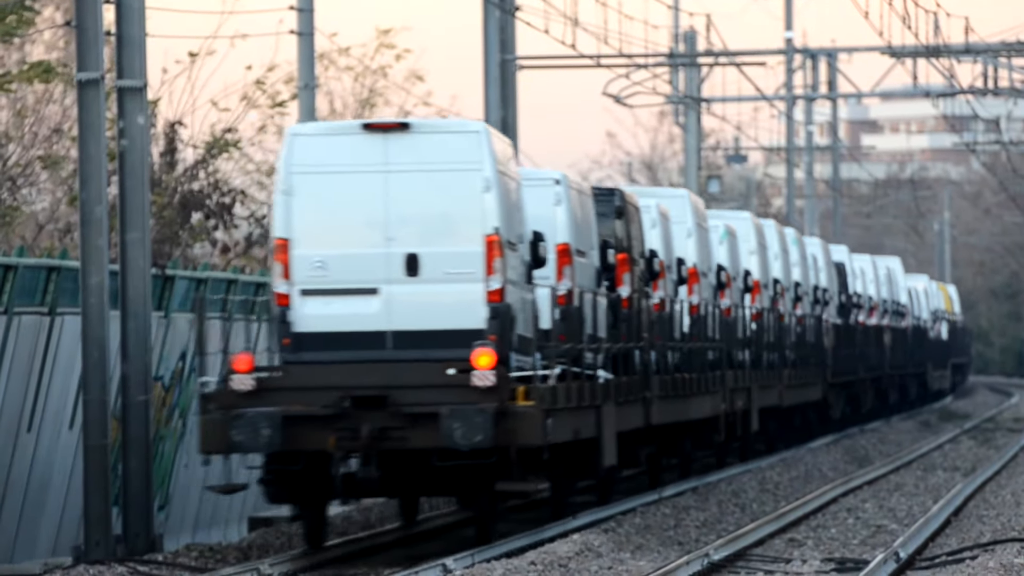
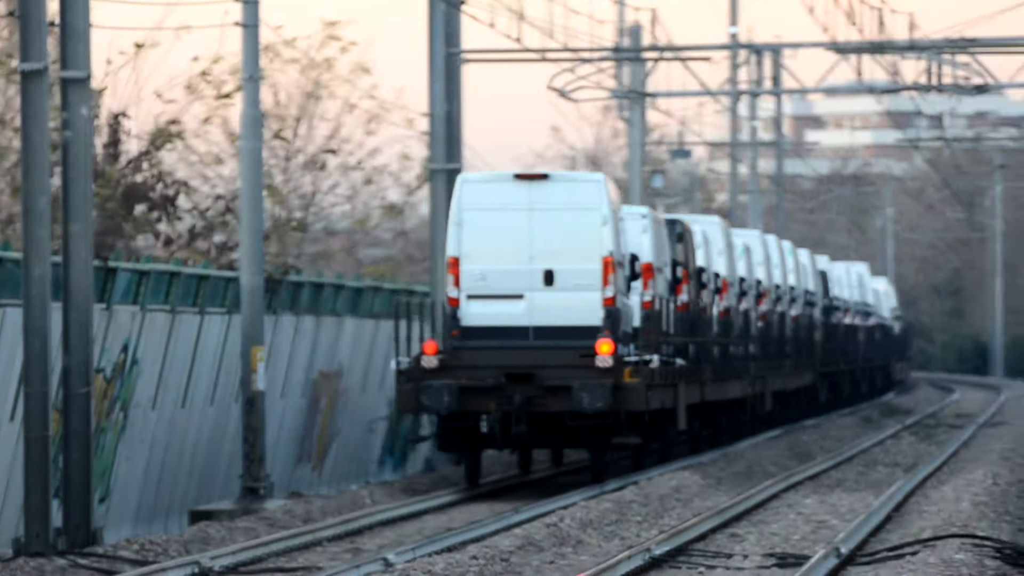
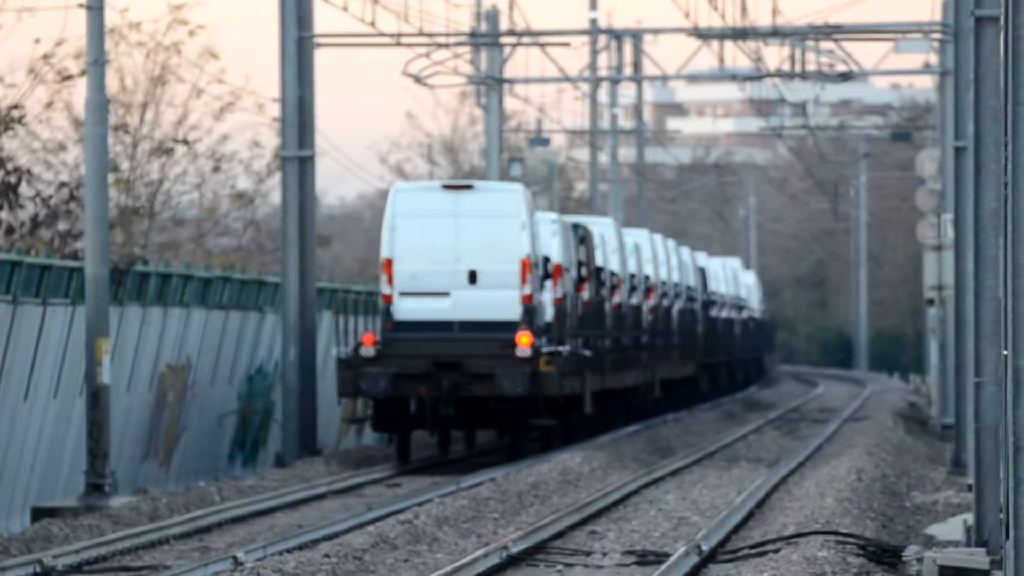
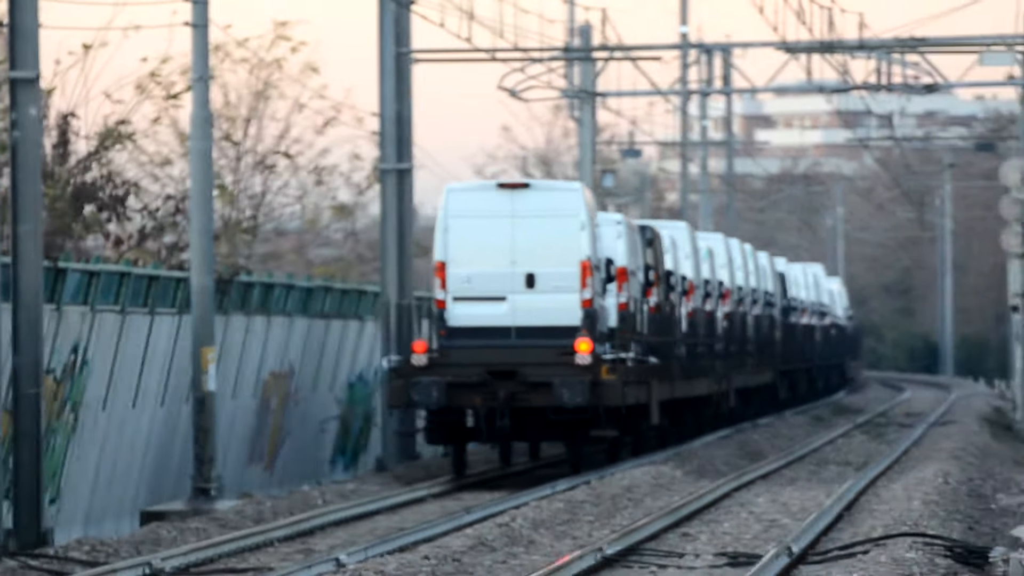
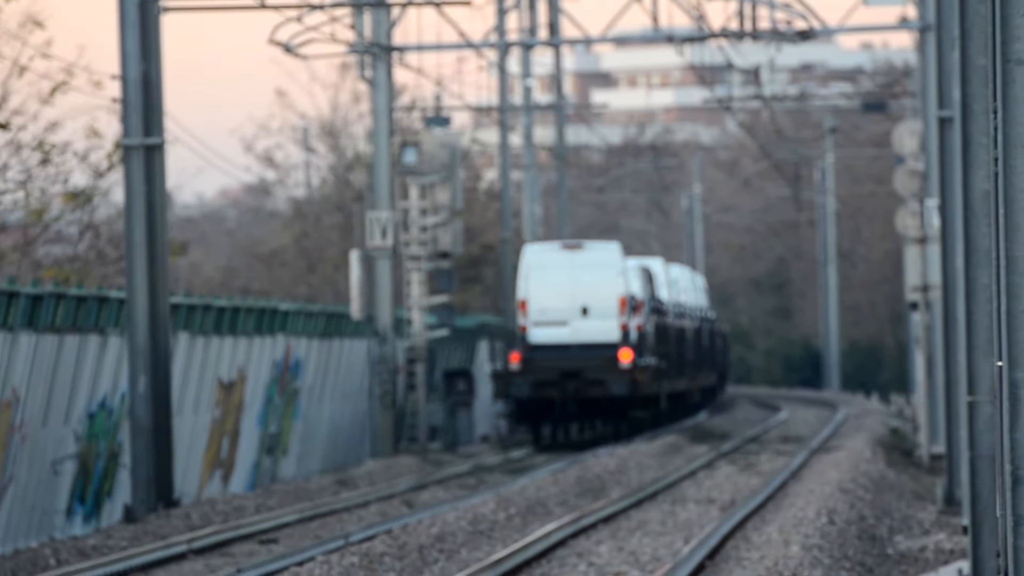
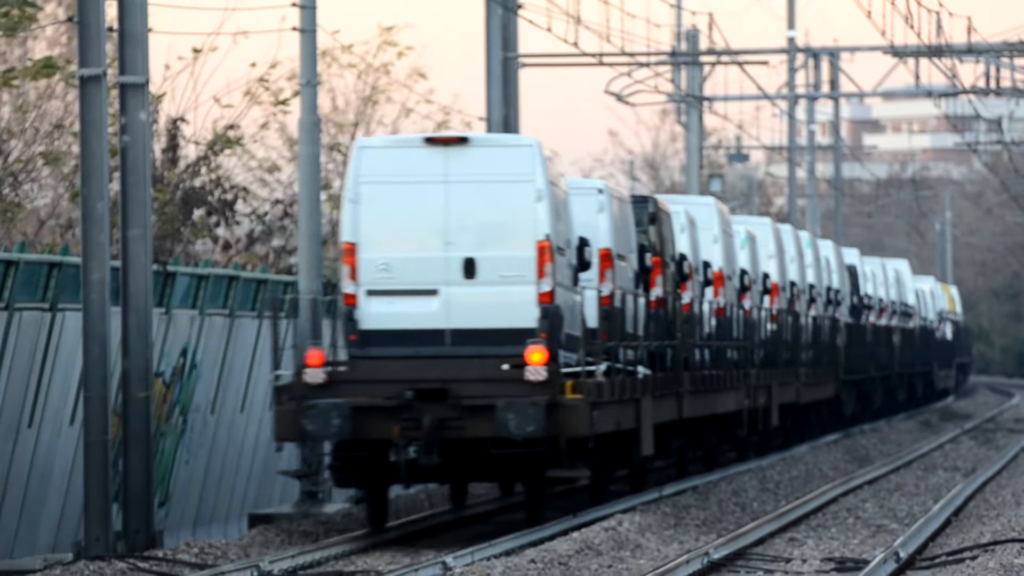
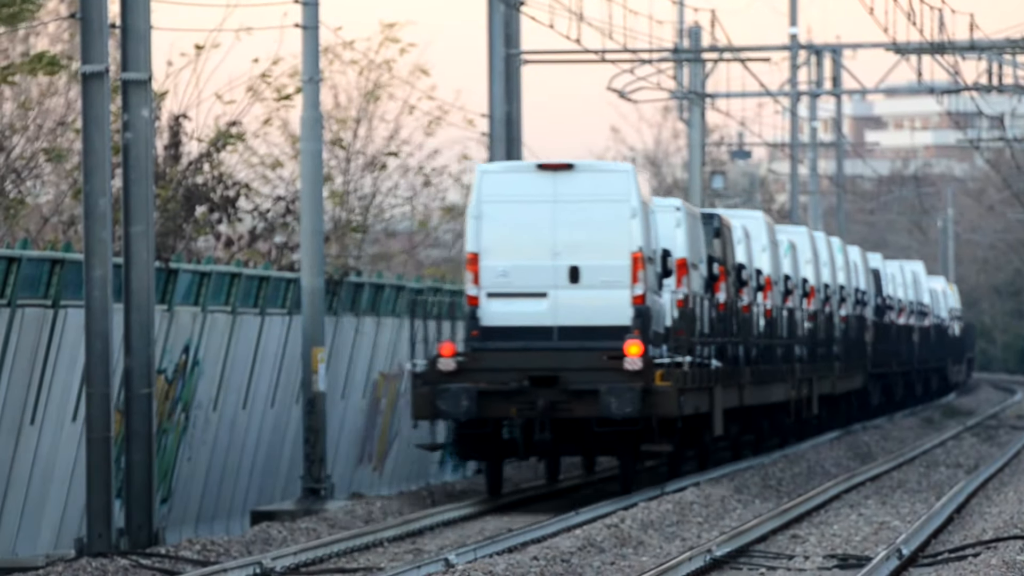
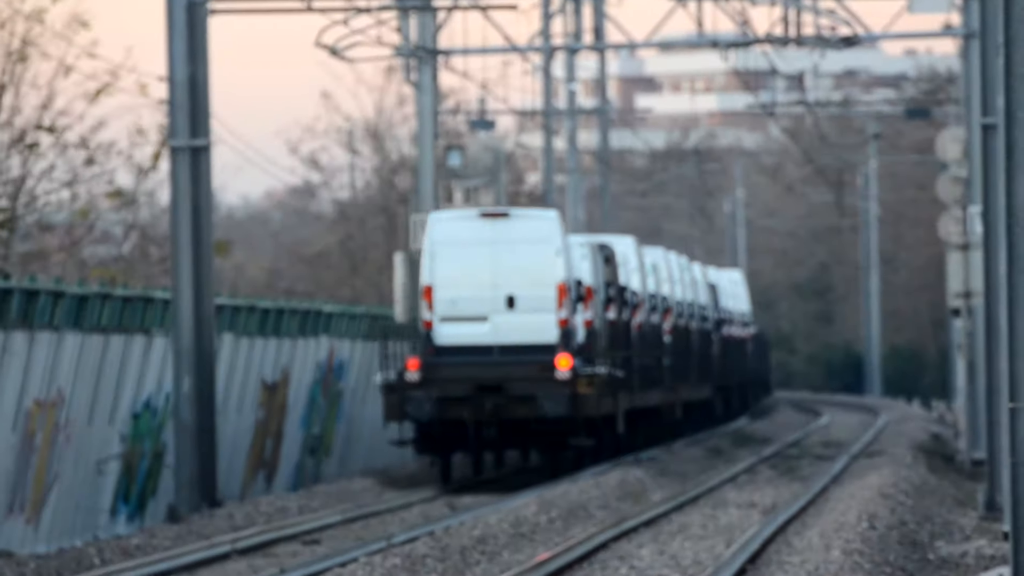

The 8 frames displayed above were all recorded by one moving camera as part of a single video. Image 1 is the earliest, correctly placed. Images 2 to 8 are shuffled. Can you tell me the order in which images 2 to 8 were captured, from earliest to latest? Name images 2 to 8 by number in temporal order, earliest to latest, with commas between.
6, 7, 2, 4, 3, 8, 5
